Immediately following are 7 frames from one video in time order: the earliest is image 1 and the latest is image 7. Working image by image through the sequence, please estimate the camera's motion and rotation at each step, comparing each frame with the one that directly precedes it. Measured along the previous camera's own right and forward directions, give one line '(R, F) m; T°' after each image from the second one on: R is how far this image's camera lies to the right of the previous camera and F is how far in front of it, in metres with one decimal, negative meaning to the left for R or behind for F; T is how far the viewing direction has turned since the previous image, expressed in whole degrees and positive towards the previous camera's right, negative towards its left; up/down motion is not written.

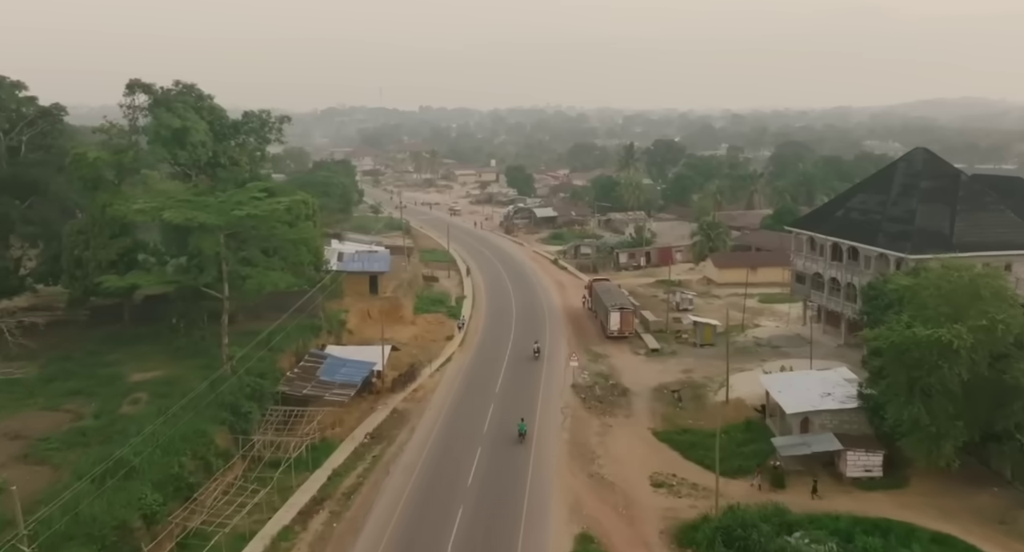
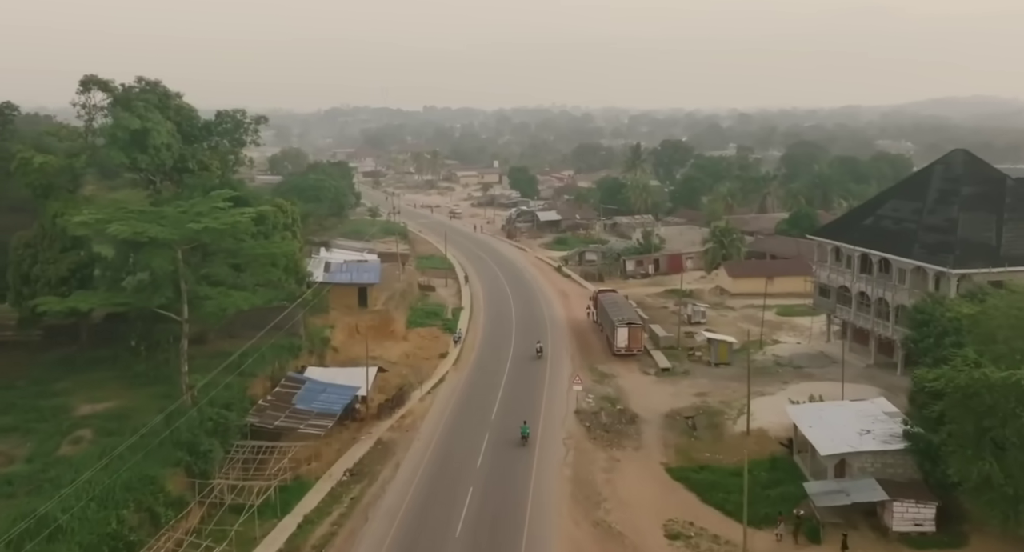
(+0.3, +4.1) m; 0°
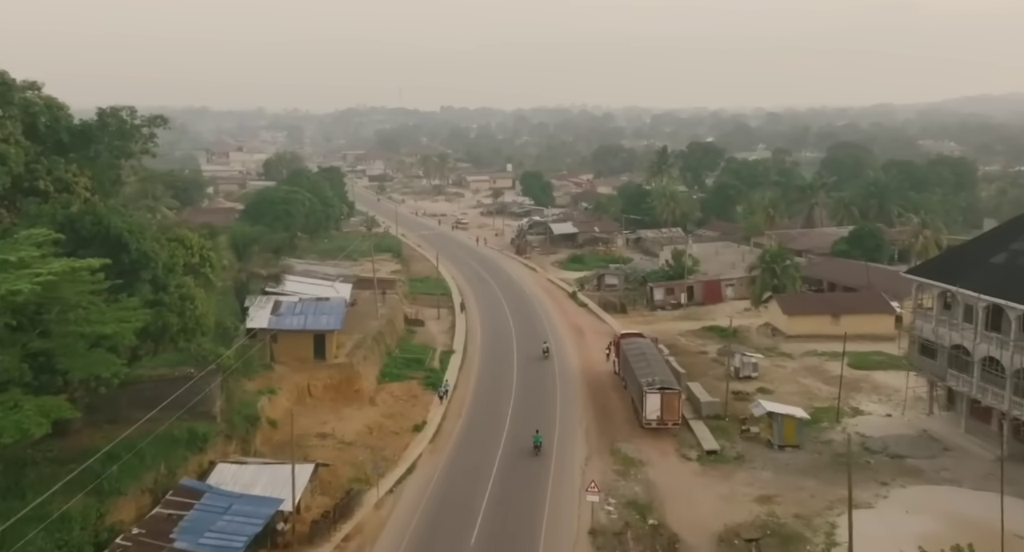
(+0.9, +12.0) m; -1°
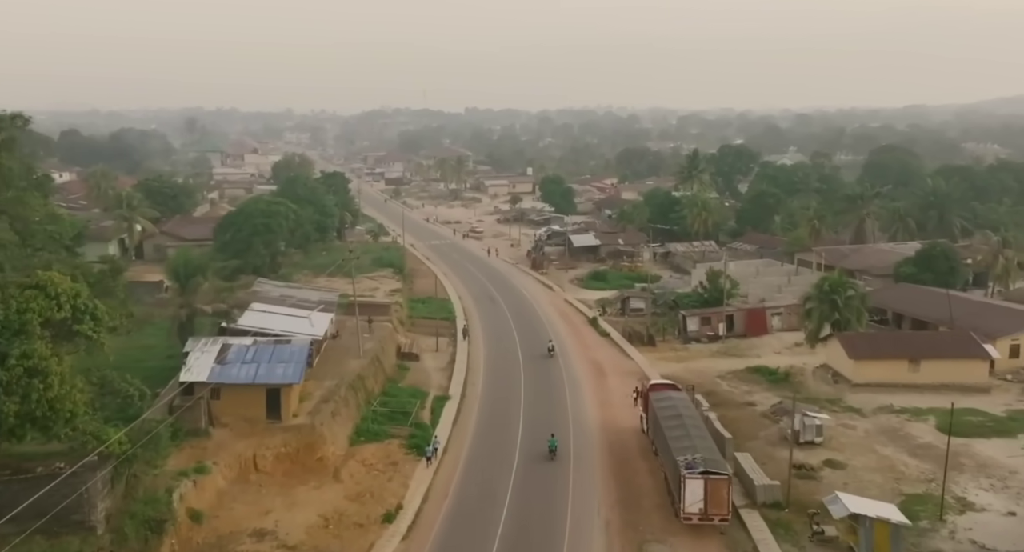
(+0.7, +8.7) m; -1°
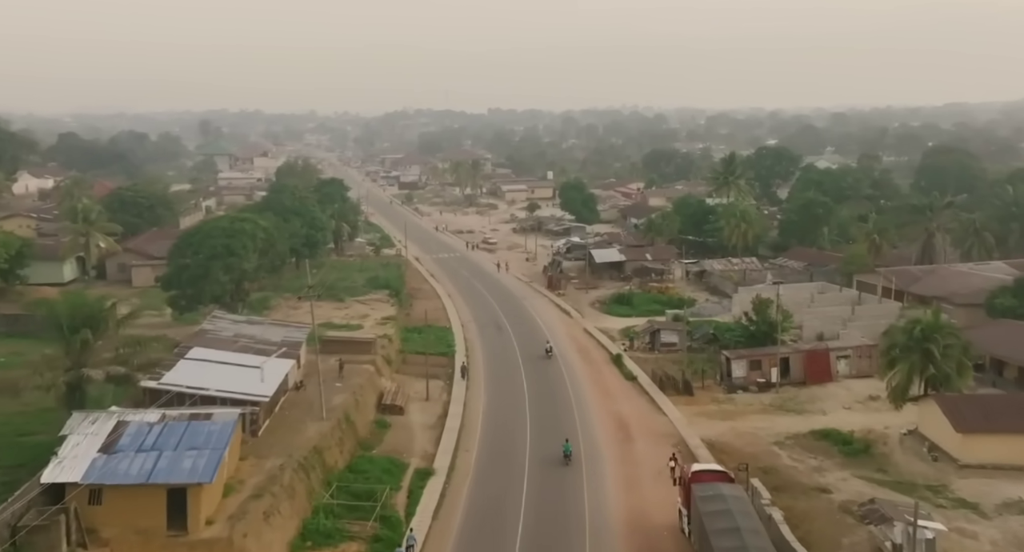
(+0.8, +9.6) m; -1°
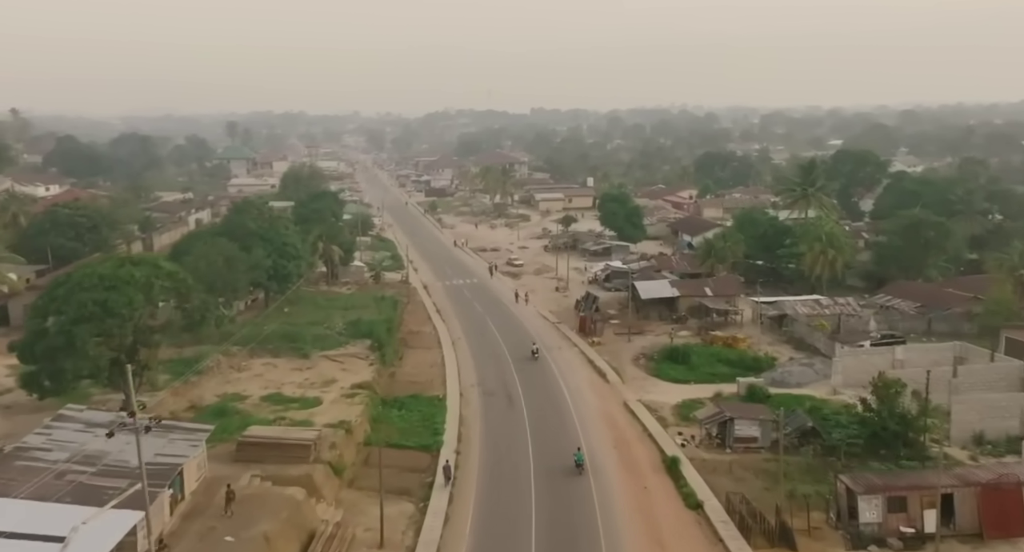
(+1.3, +15.9) m; -2°
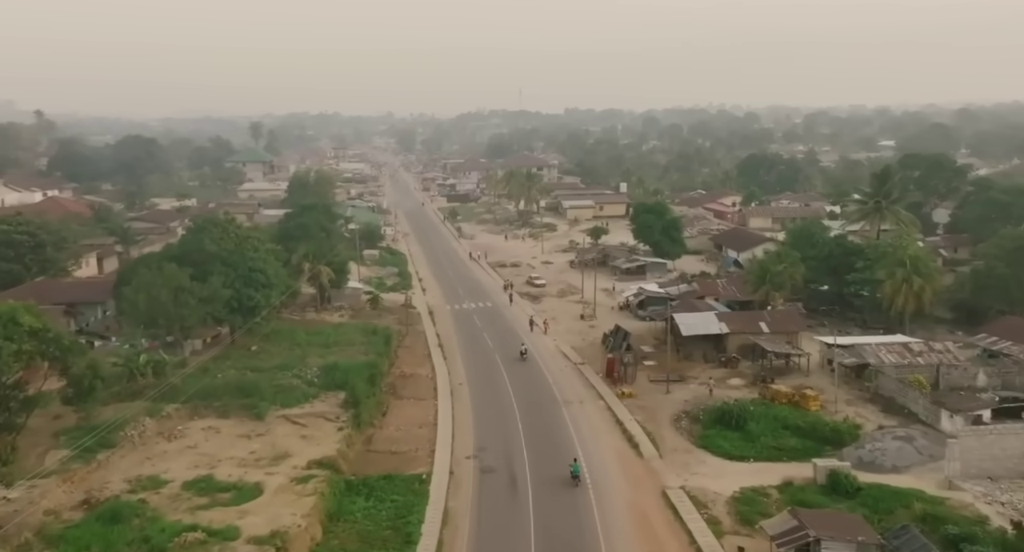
(+1.0, +10.5) m; -2°
